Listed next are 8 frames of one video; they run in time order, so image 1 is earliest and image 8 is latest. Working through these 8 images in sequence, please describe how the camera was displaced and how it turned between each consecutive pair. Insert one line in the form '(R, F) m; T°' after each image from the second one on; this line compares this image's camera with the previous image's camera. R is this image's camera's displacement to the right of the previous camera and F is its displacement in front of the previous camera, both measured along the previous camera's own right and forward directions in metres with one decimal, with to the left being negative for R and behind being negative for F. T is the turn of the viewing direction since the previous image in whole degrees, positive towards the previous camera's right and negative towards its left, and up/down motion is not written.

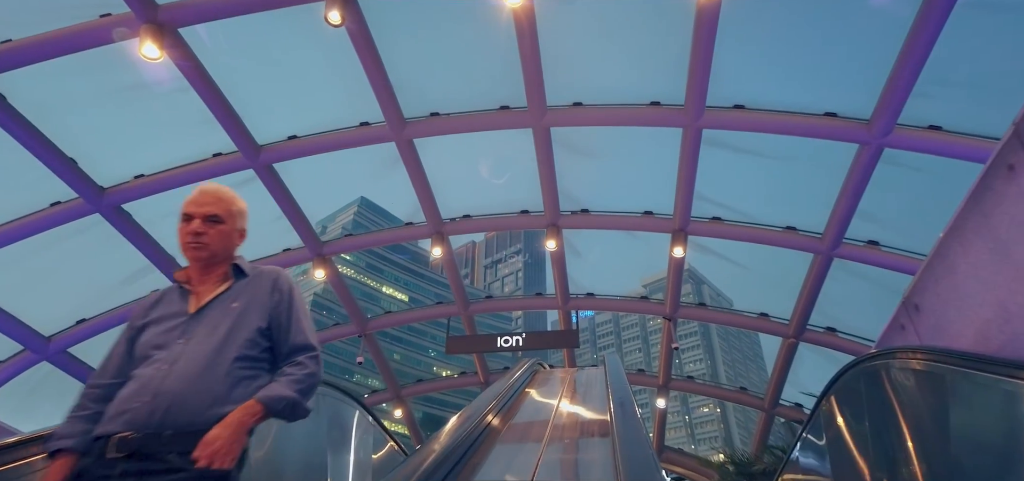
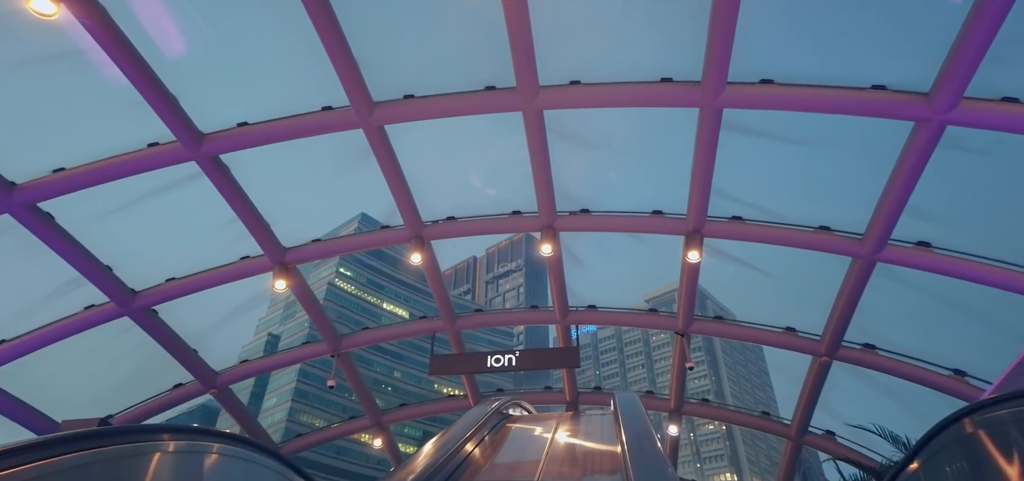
(+0.3, +2.2) m; 0°
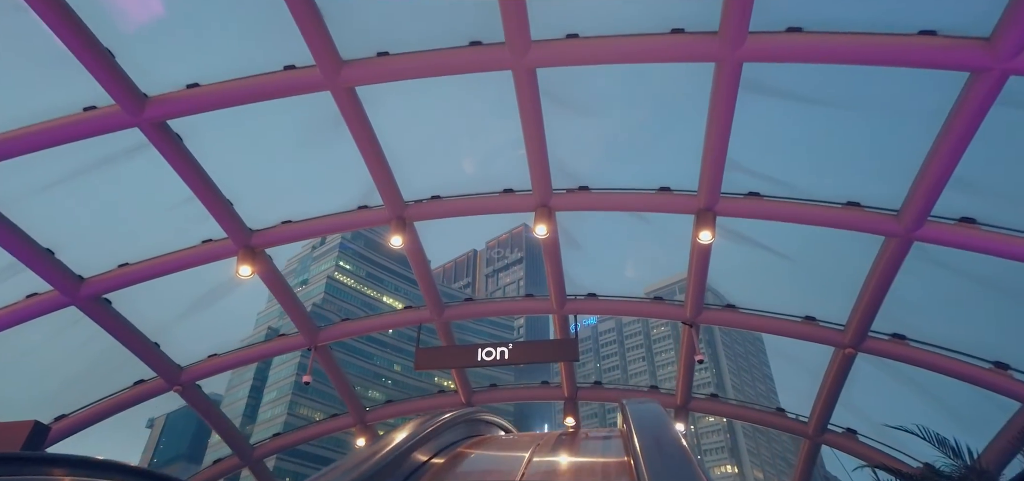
(+0.2, +1.5) m; 0°
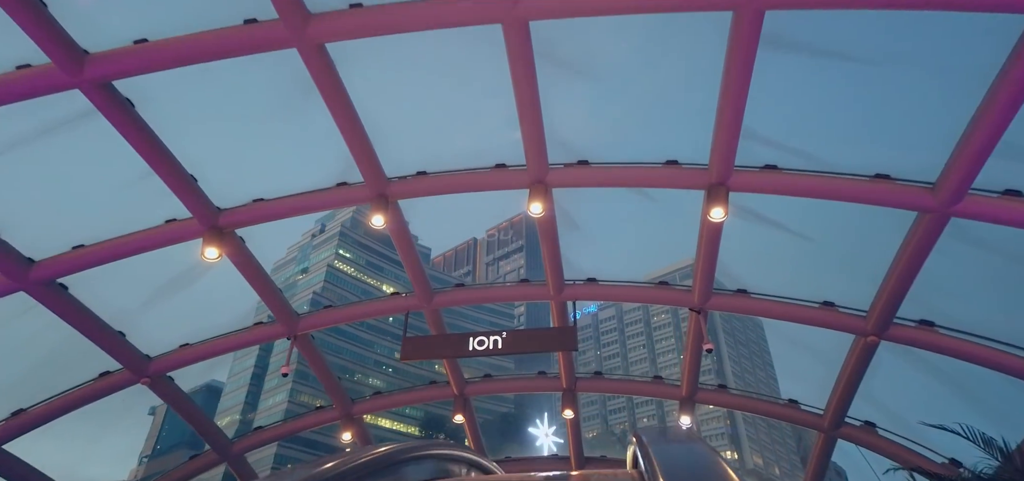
(+0.2, +1.2) m; 0°
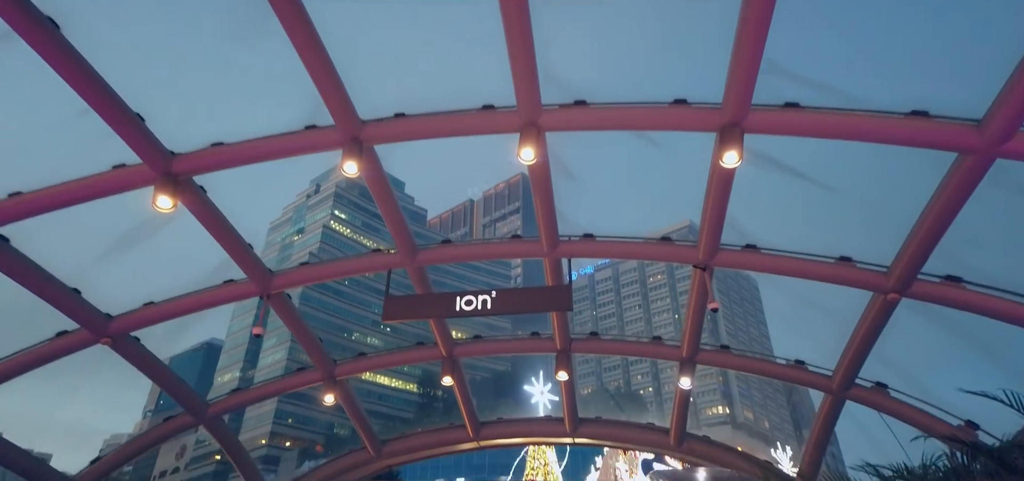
(+0.1, +1.2) m; 0°
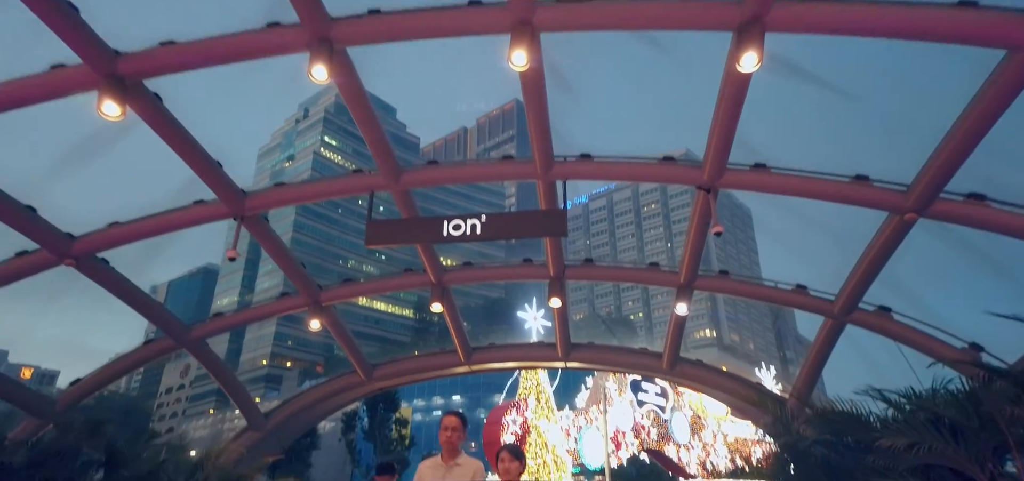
(+0.1, +1.0) m; +1°
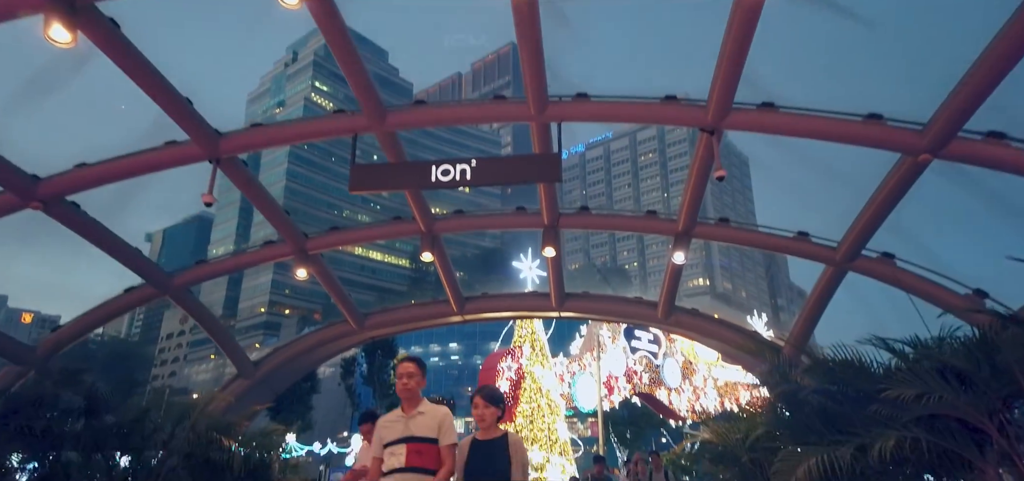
(+0.1, +0.6) m; 0°
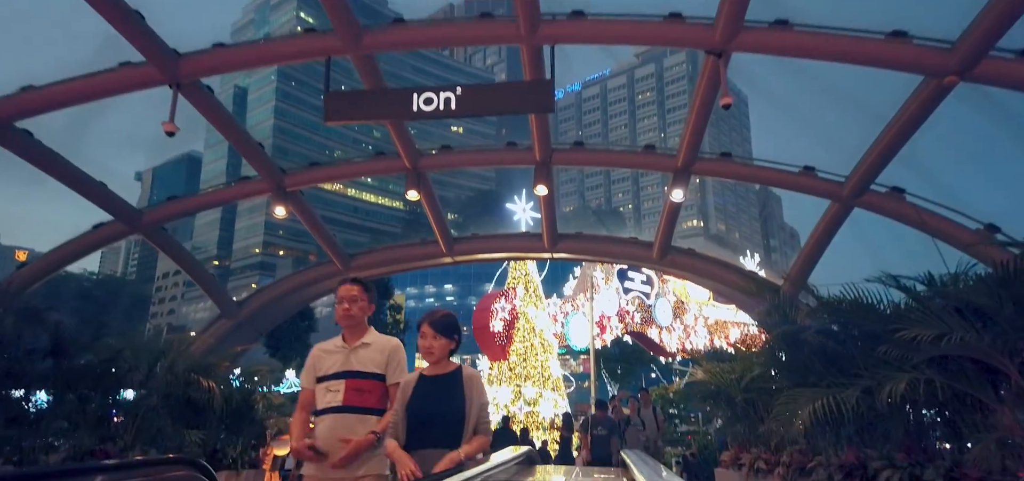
(+0.1, +0.9) m; +1°
